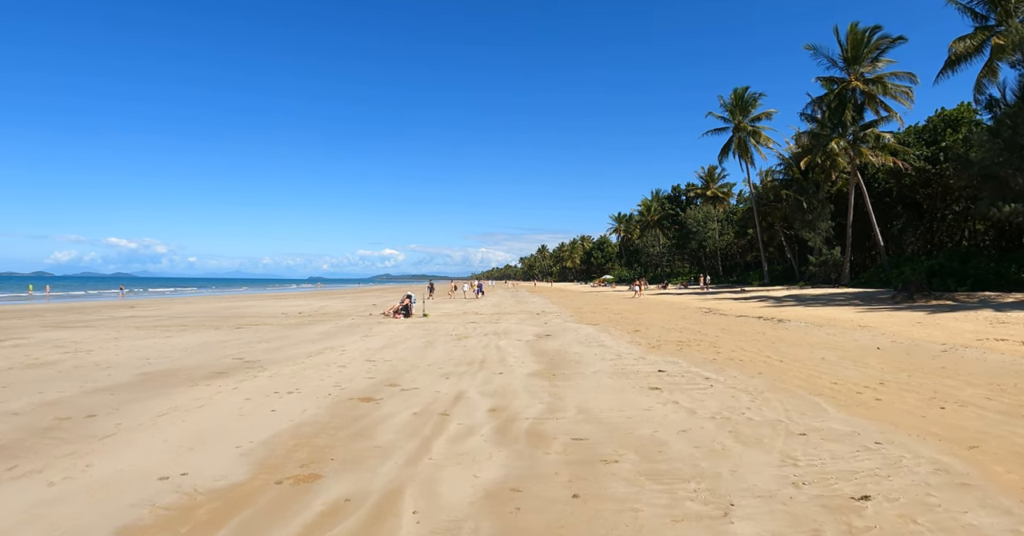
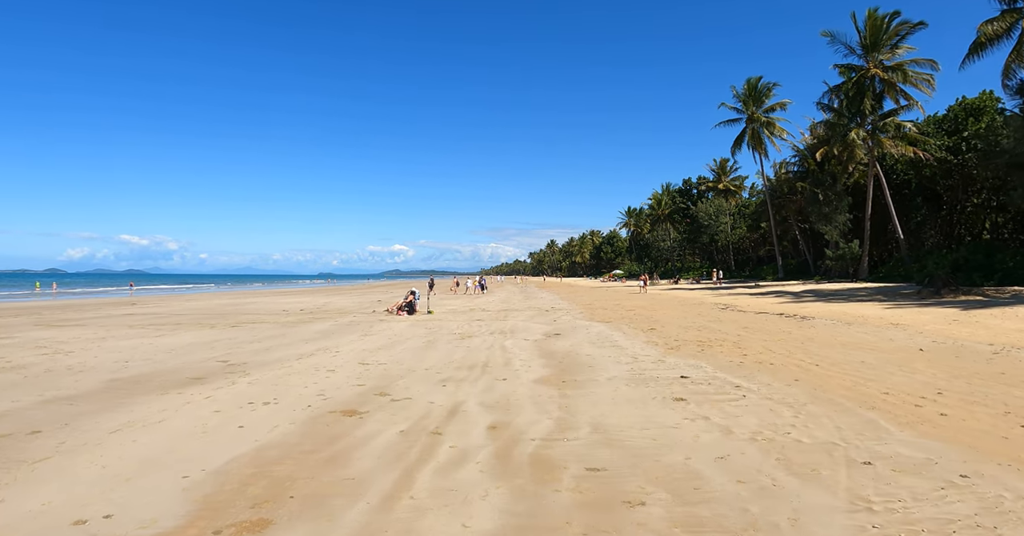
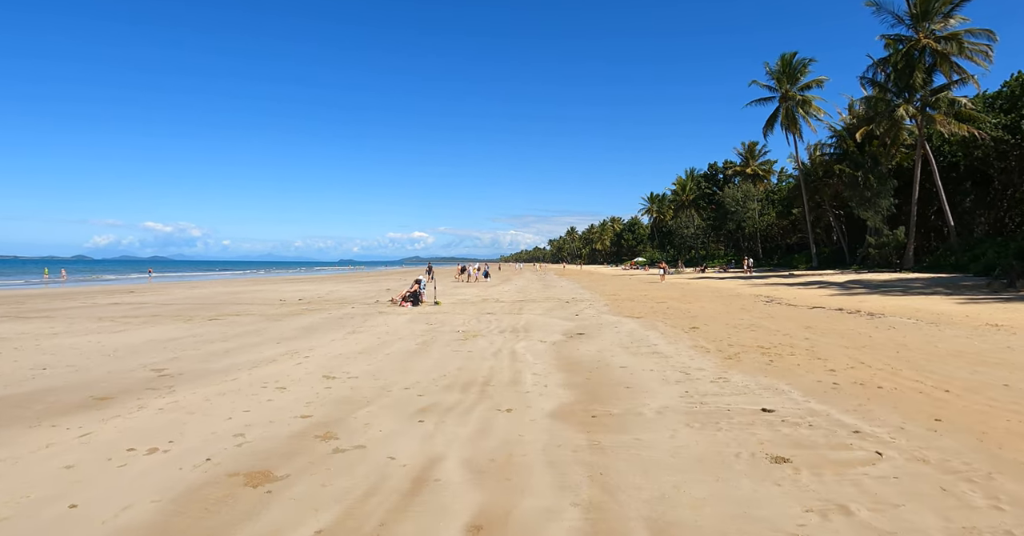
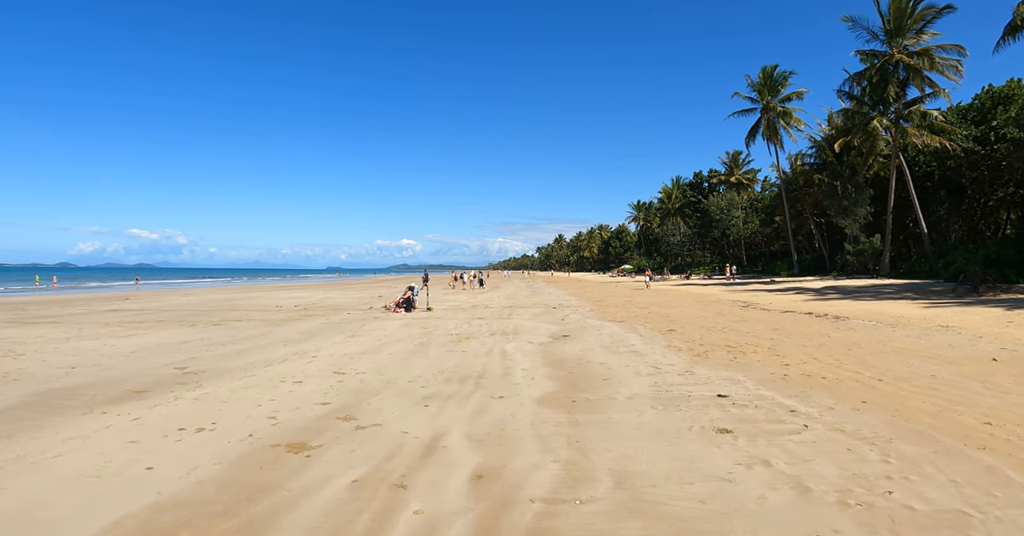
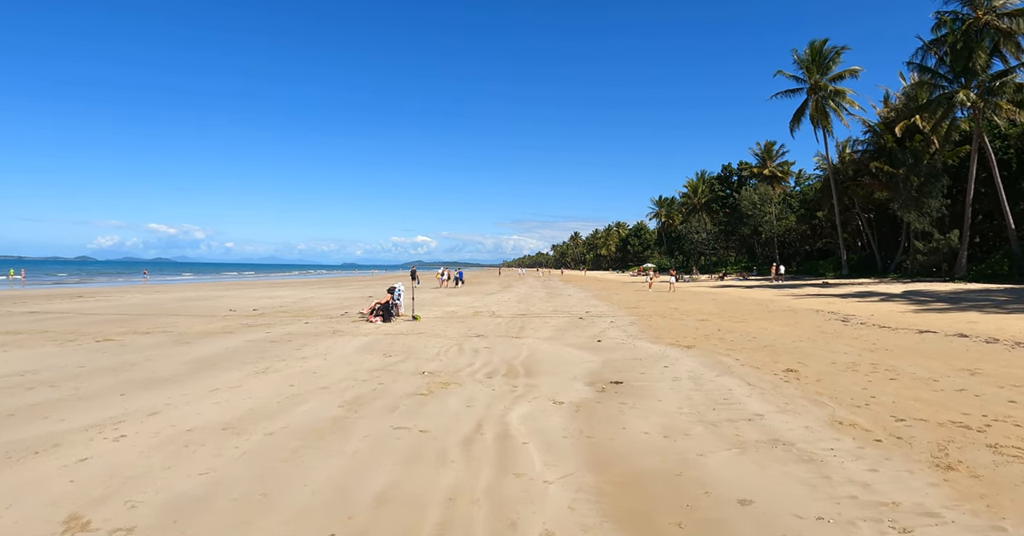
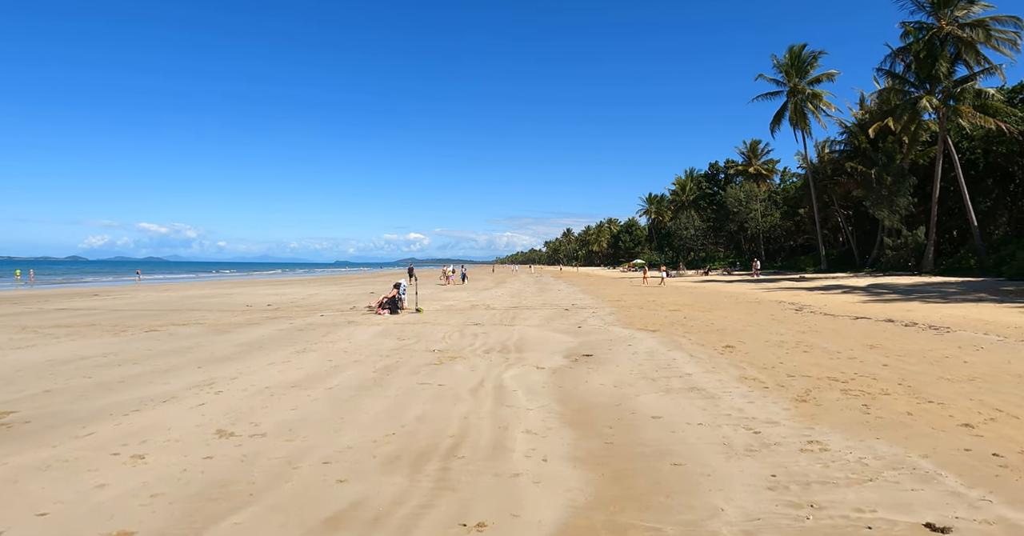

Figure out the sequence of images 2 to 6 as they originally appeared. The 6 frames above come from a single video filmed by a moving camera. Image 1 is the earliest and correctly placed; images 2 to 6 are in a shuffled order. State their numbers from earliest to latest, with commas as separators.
2, 4, 3, 6, 5
